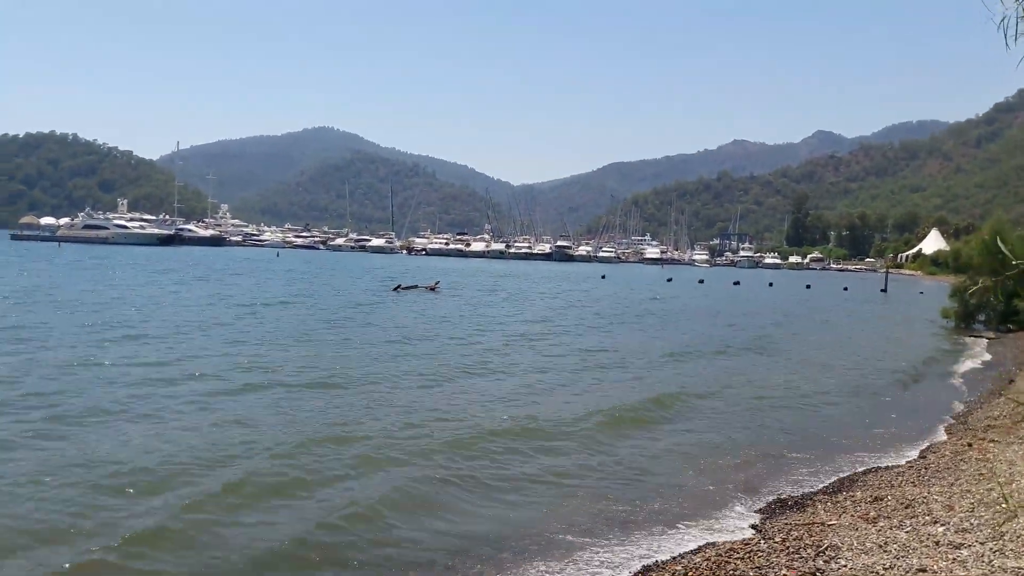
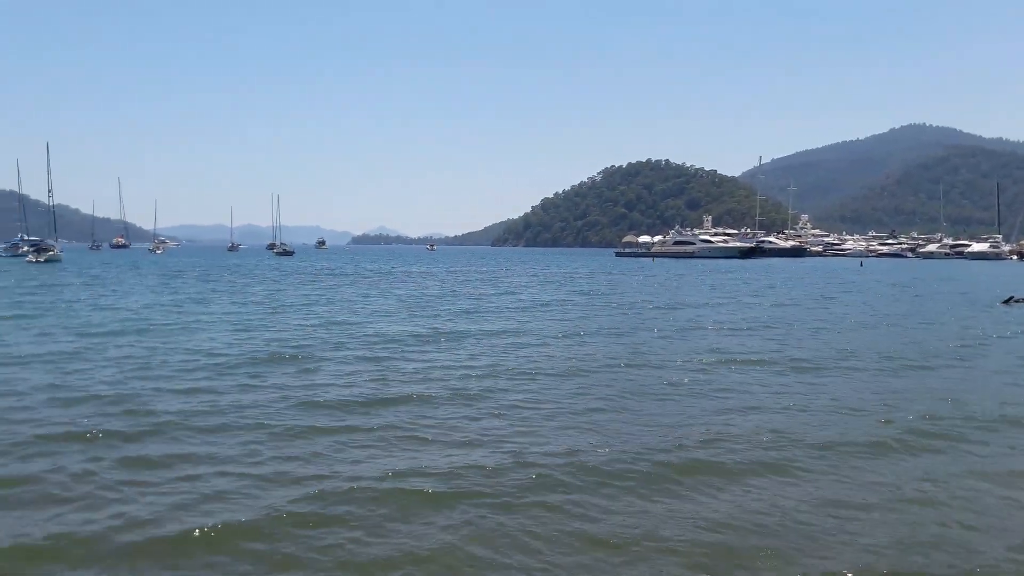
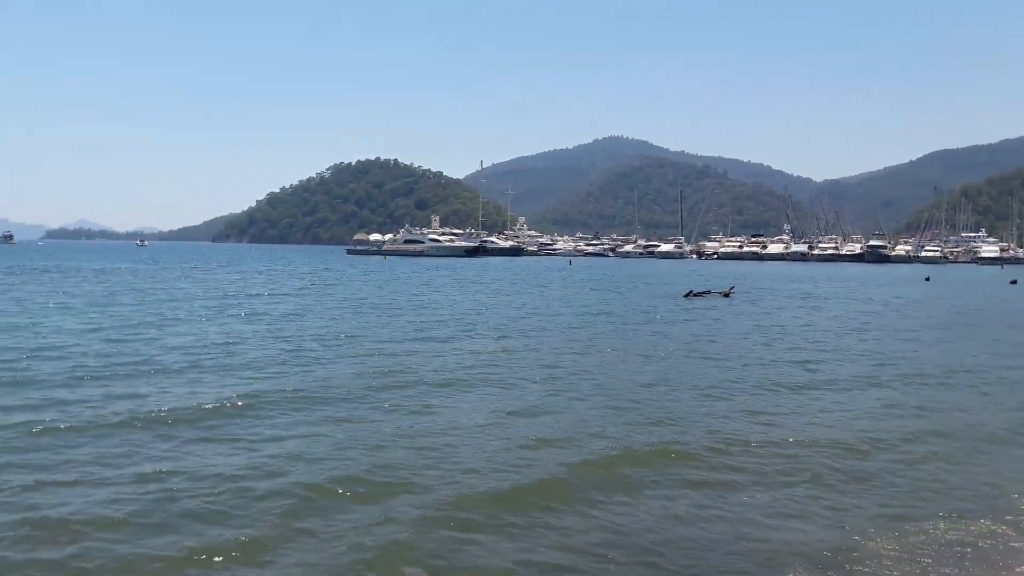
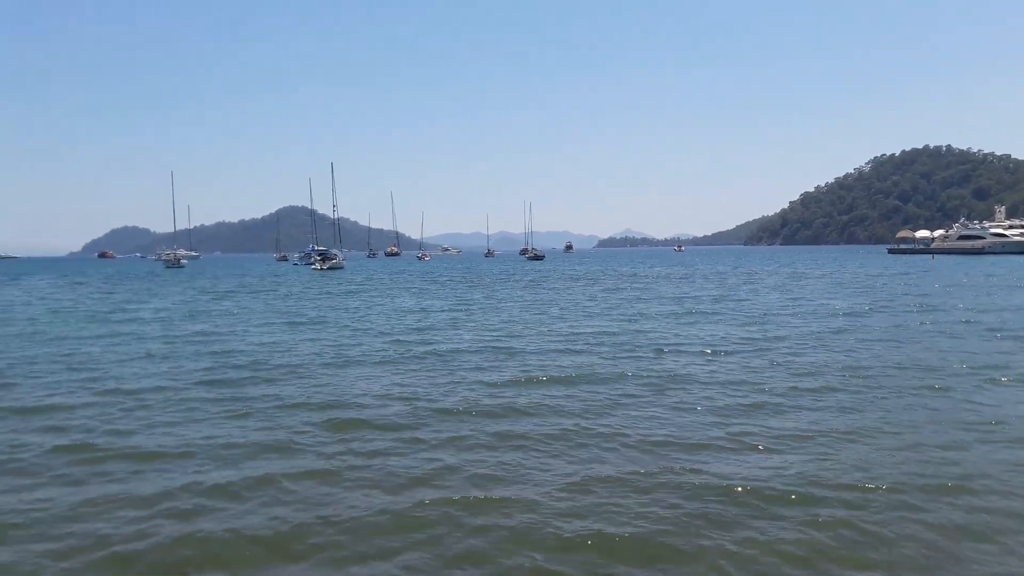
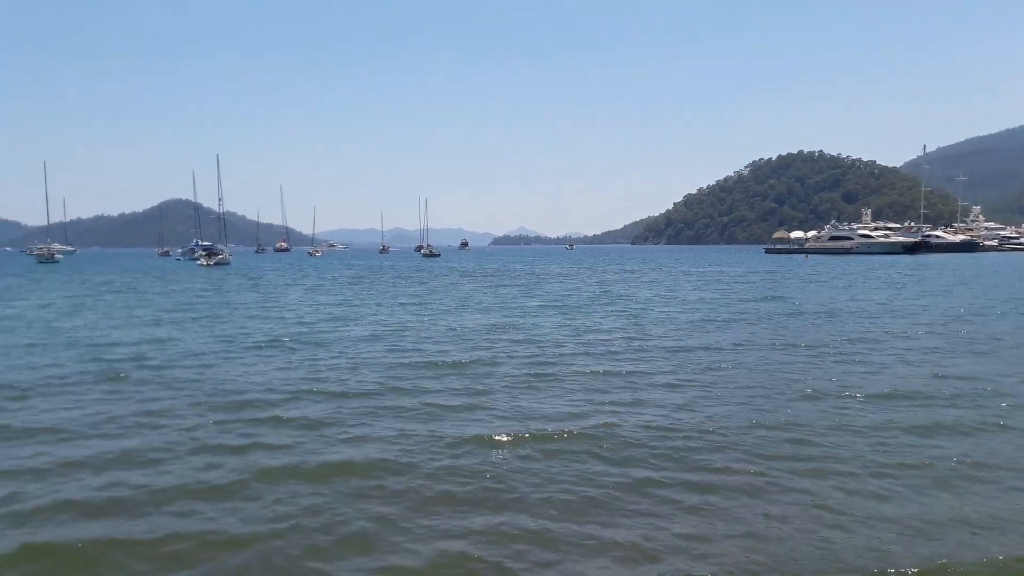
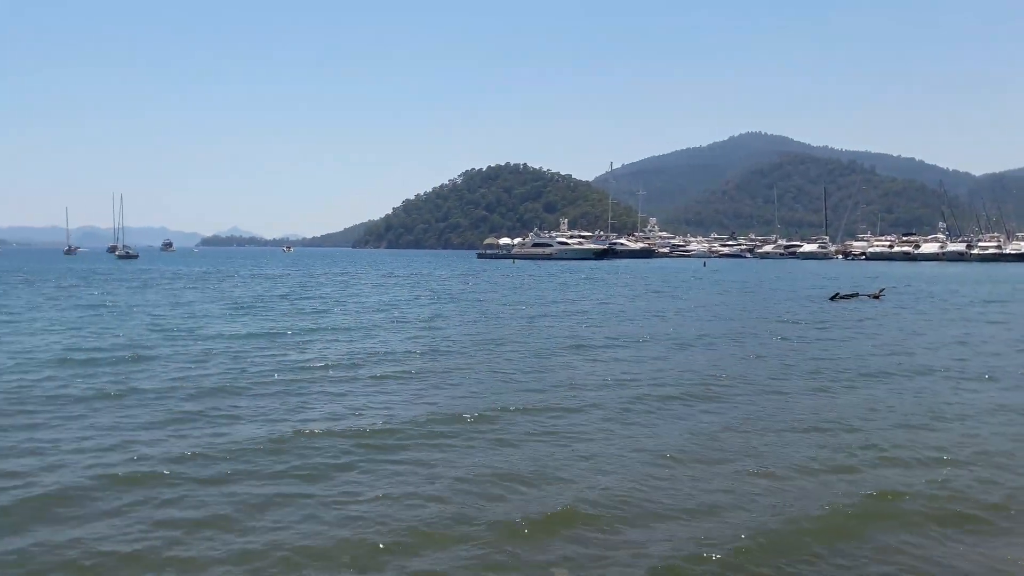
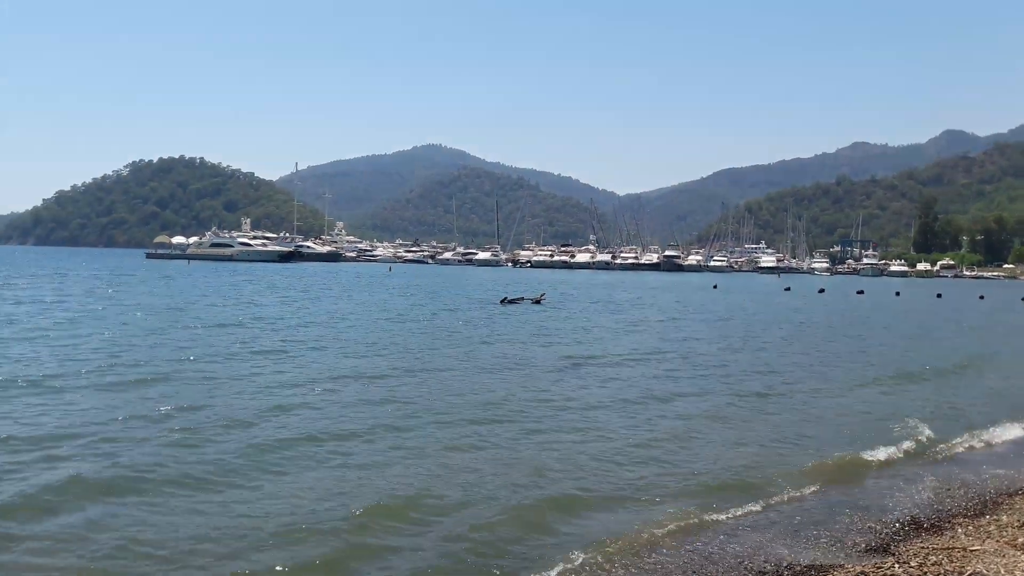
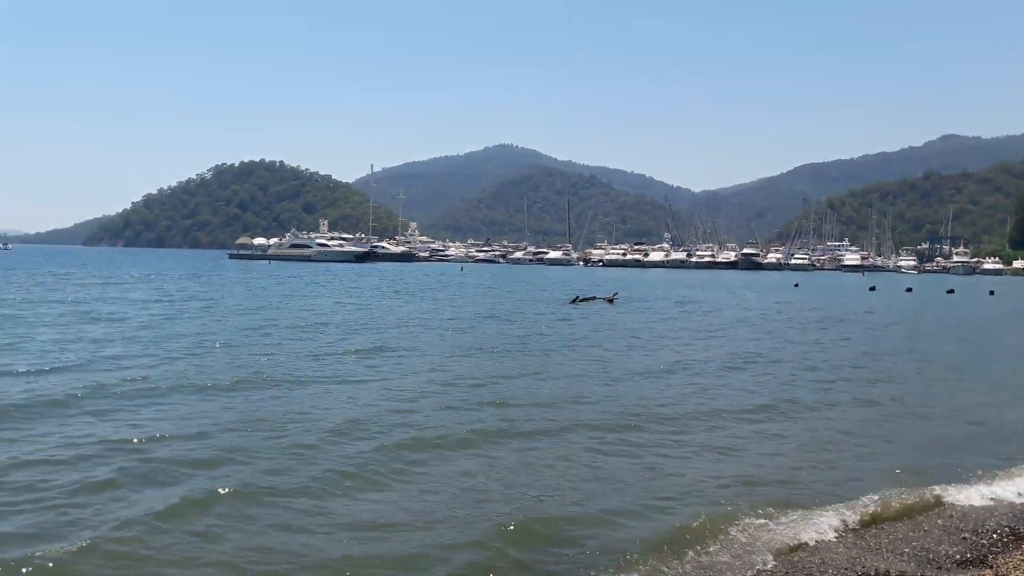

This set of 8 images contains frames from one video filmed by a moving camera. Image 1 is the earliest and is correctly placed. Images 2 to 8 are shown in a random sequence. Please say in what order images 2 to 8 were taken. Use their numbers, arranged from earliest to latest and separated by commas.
7, 8, 3, 6, 2, 5, 4
